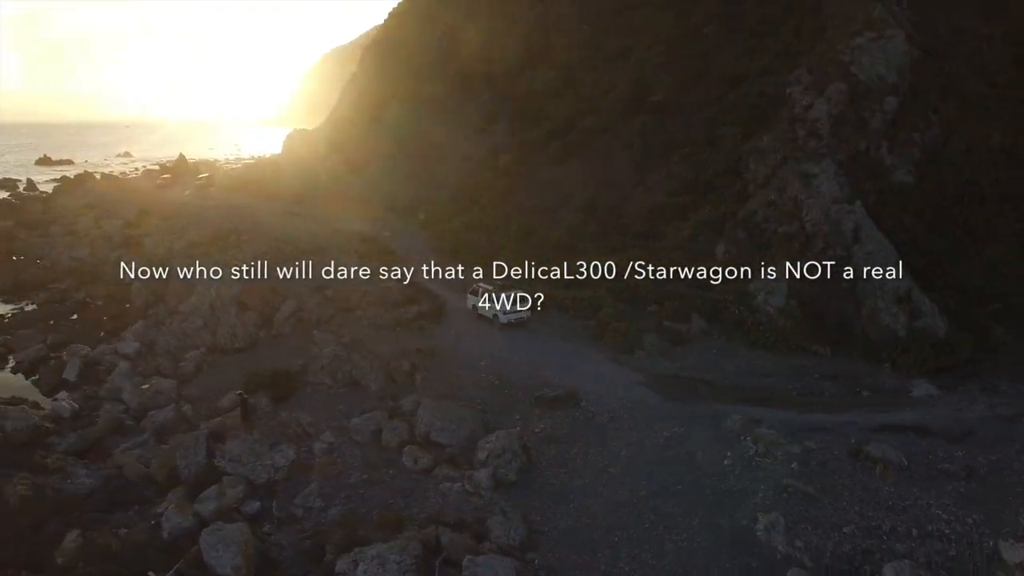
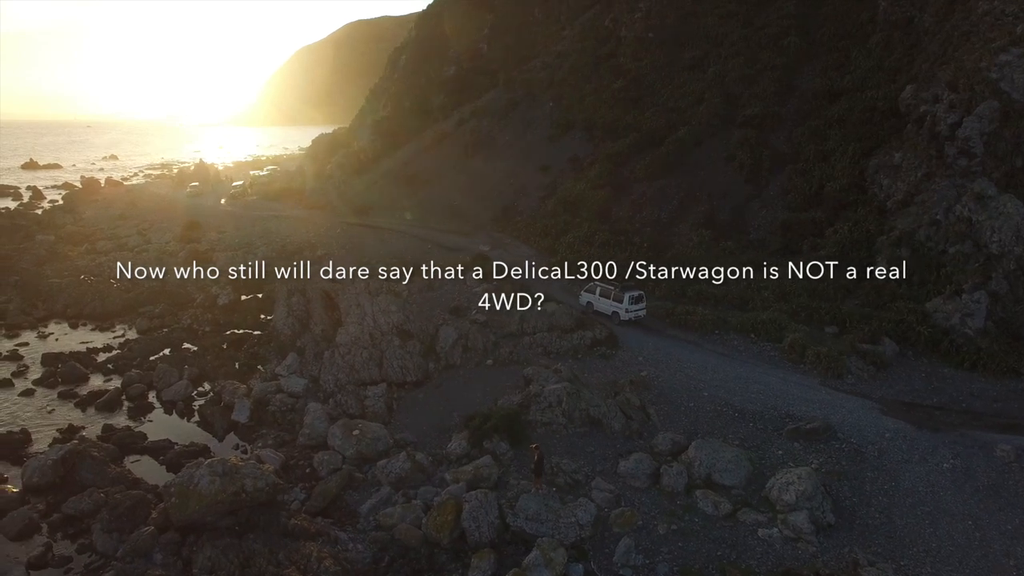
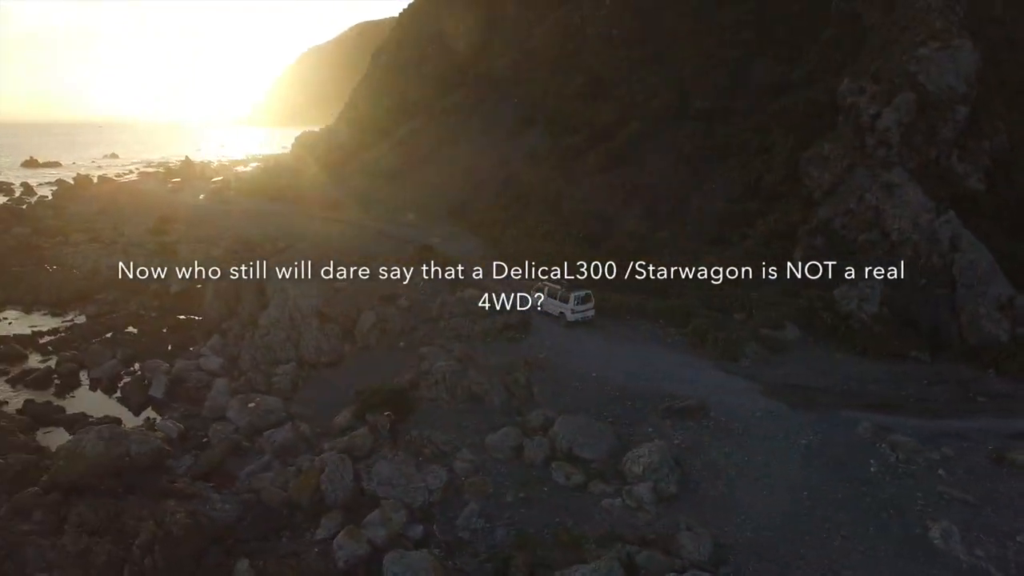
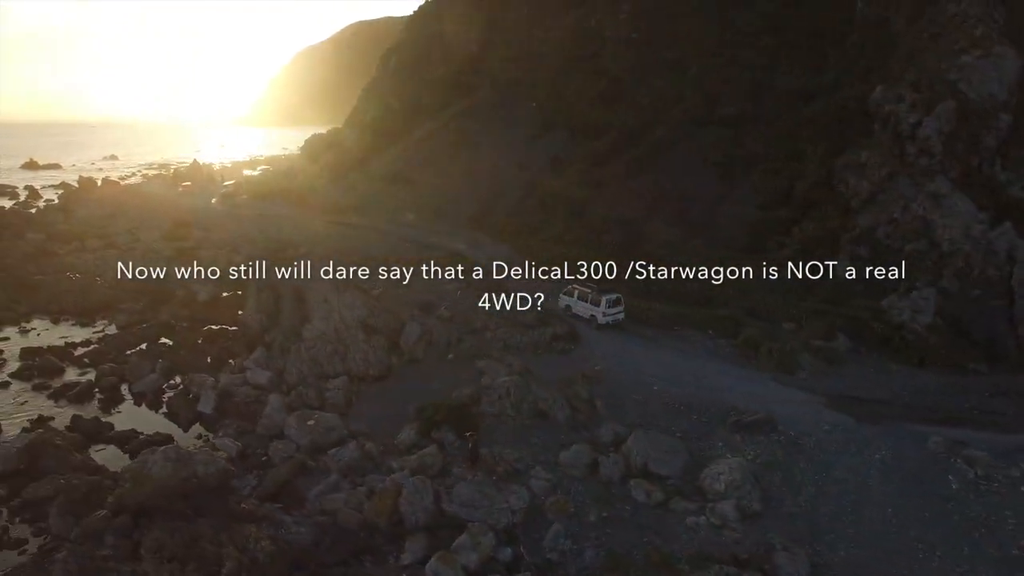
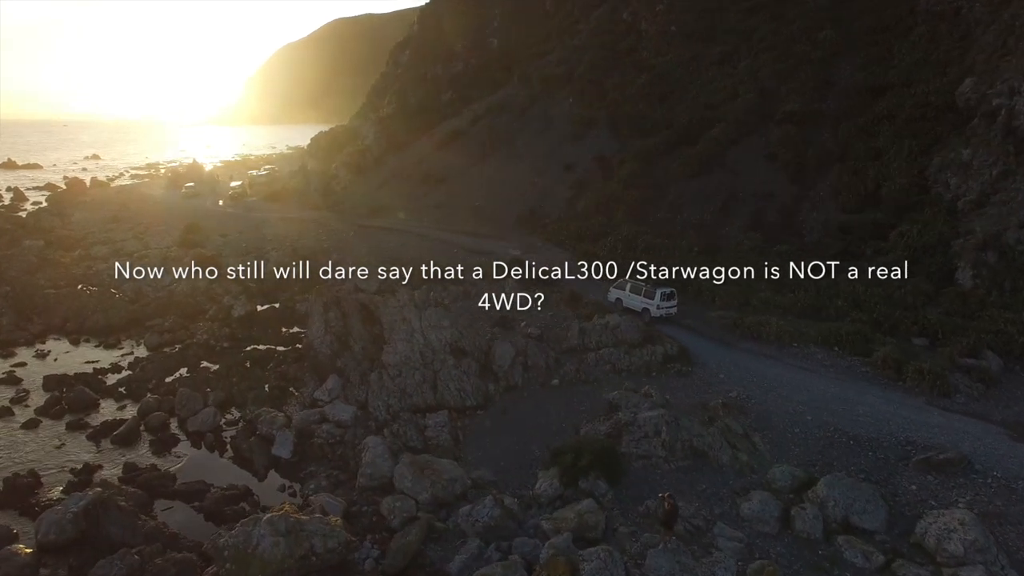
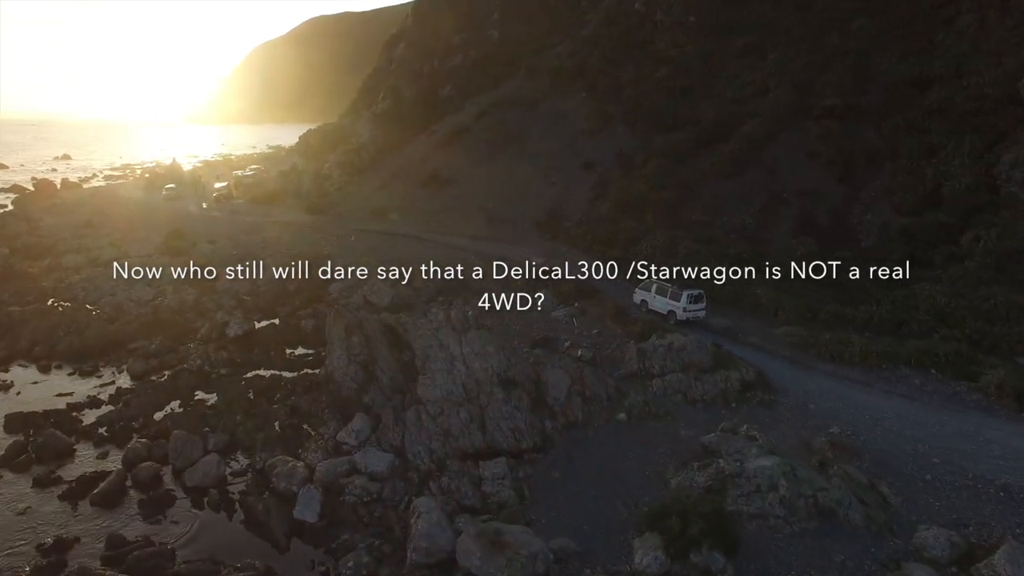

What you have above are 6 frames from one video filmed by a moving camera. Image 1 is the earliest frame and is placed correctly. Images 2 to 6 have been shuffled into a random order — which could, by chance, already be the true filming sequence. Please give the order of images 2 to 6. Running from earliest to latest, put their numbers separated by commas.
3, 4, 2, 5, 6
